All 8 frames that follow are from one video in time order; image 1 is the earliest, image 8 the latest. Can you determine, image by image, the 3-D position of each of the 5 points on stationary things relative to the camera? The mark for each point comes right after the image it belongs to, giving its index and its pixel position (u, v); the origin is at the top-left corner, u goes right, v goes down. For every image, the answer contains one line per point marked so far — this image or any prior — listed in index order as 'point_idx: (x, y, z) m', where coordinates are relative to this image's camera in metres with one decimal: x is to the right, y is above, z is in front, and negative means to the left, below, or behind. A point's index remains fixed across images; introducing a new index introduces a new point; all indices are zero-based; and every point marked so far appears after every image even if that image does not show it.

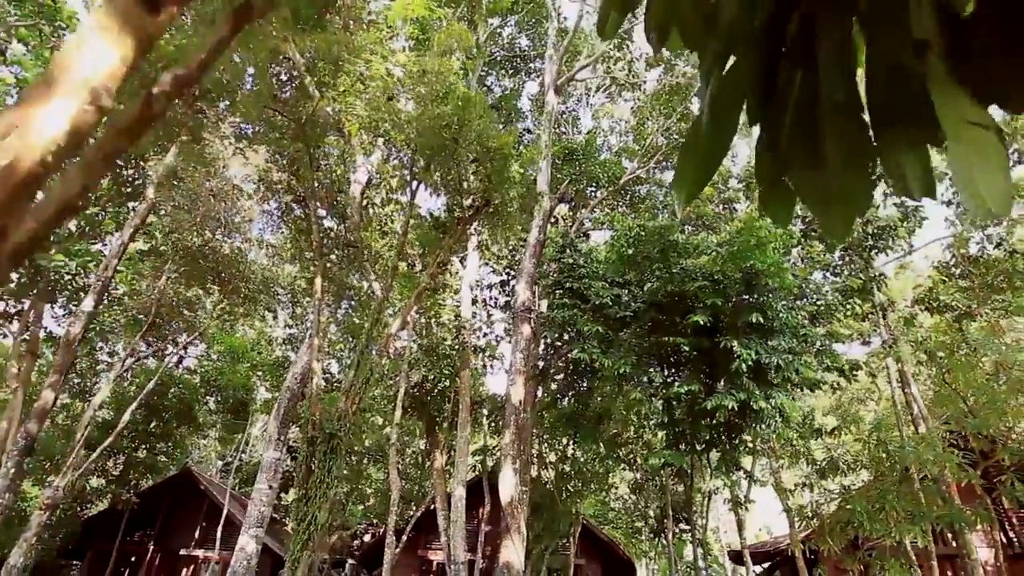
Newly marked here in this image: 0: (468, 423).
0: (-0.9, -2.6, +10.7) m
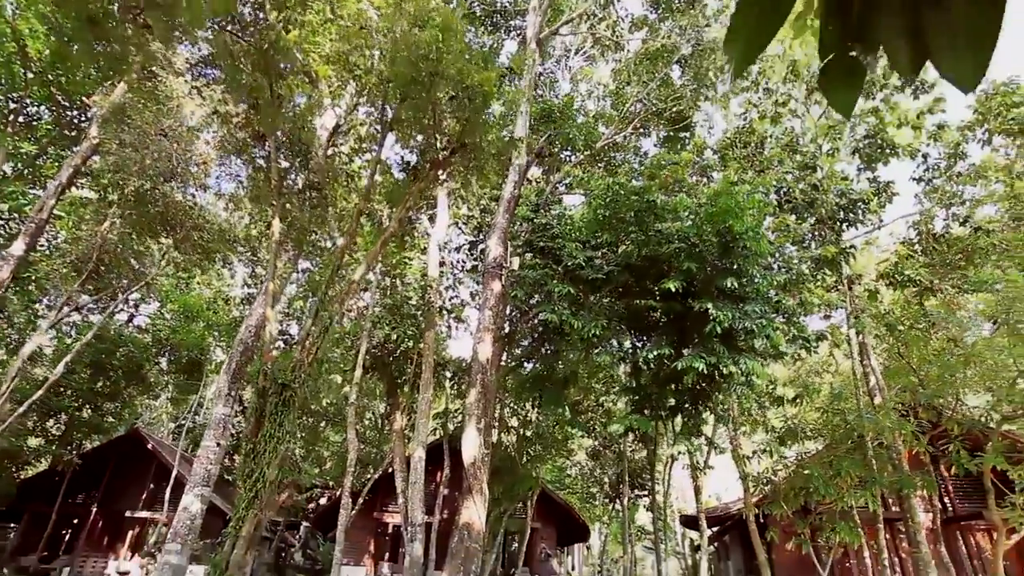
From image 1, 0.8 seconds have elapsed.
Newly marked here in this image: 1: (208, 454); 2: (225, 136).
0: (-1.5, -1.8, +10.4) m
1: (-3.8, -2.1, +7.0) m
2: (-4.8, +2.5, +9.4) m
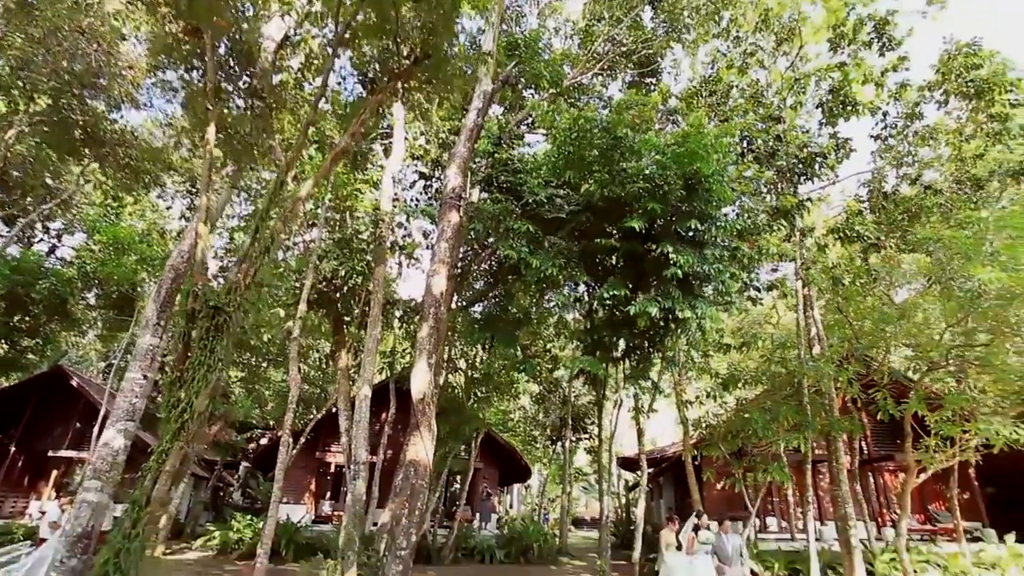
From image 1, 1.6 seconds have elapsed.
0: (-2.4, -0.6, +10.0) m
1: (-4.3, -1.1, +6.4) m
2: (-5.3, +3.7, +8.3) m
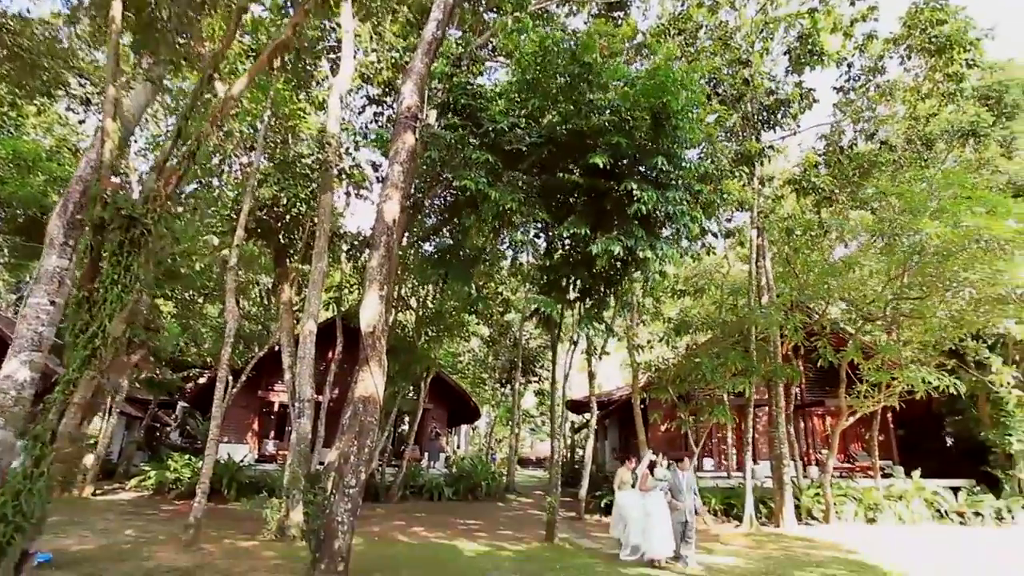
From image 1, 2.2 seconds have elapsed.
0: (-3.1, +0.6, +9.3) m
1: (-4.8, -0.2, +5.7) m
2: (-5.8, +4.8, +7.0) m
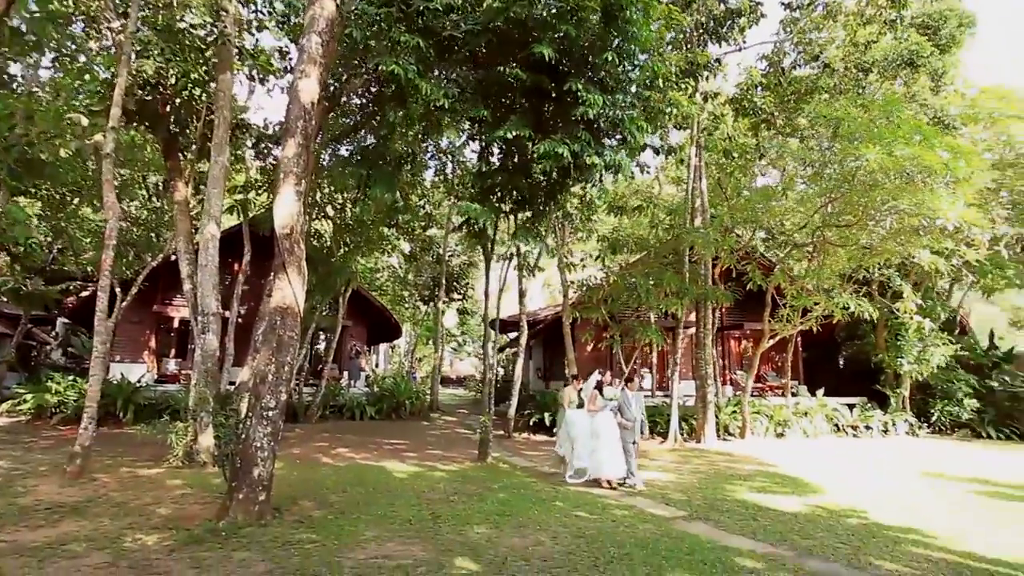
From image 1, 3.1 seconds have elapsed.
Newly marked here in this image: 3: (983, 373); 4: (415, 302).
0: (-4.0, +2.0, +8.0) m
1: (-5.2, +0.7, +4.3) m
2: (-6.2, +5.9, +4.8) m
3: (+12.6, -2.4, +15.0) m
4: (-3.4, -0.5, +19.9) m
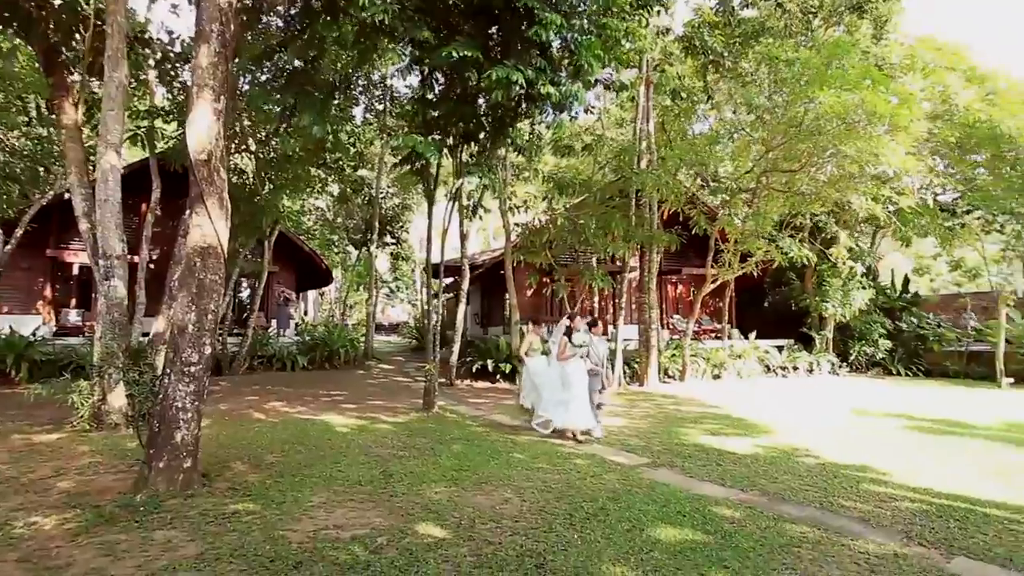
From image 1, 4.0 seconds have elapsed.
0: (-4.7, +2.8, +6.8) m
1: (-5.4, +1.1, +3.1) m
2: (-6.4, +6.3, +2.9) m
3: (+11.0, -0.9, +16.1) m
4: (-5.5, +1.4, +18.9) m
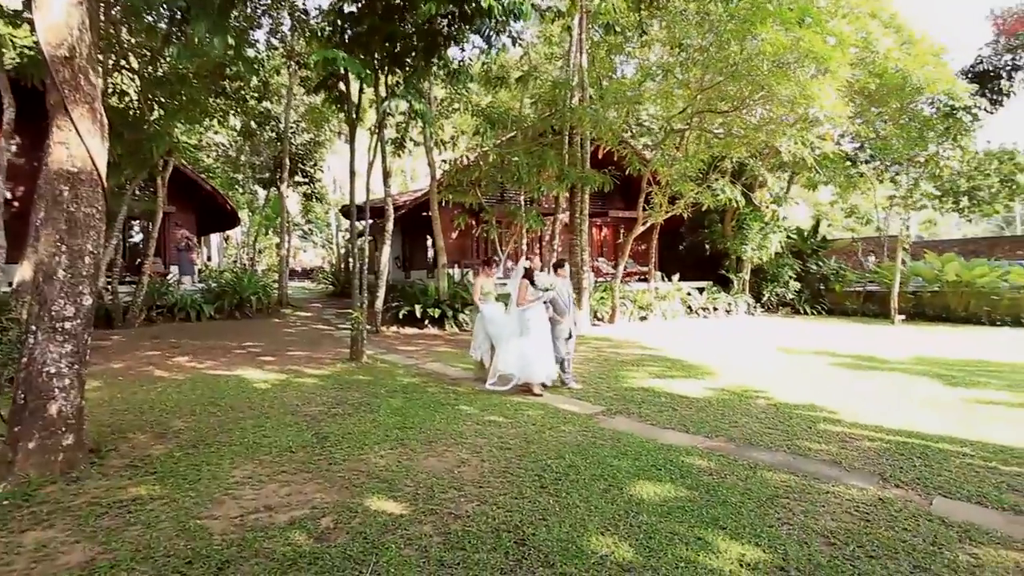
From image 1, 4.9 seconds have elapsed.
0: (-5.3, +3.4, +5.2) m
1: (-5.4, +1.3, +1.6) m
2: (-6.4, +6.5, +0.9) m
3: (+8.9, +0.8, +17.0) m
4: (-7.8, +3.1, +17.1) m
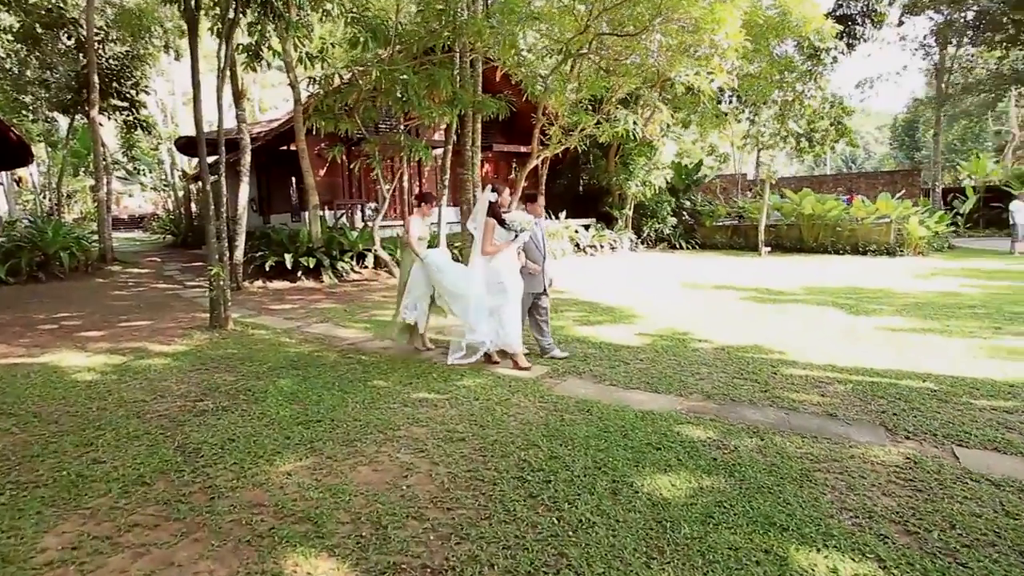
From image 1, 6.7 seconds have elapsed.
0: (-5.8, +3.5, +2.6) m
1: (-5.1, +1.1, -0.7) m
2: (-6.0, +6.1, -2.2) m
3: (+5.2, +2.9, +17.5) m
4: (-11.1, +4.3, +13.6) m
